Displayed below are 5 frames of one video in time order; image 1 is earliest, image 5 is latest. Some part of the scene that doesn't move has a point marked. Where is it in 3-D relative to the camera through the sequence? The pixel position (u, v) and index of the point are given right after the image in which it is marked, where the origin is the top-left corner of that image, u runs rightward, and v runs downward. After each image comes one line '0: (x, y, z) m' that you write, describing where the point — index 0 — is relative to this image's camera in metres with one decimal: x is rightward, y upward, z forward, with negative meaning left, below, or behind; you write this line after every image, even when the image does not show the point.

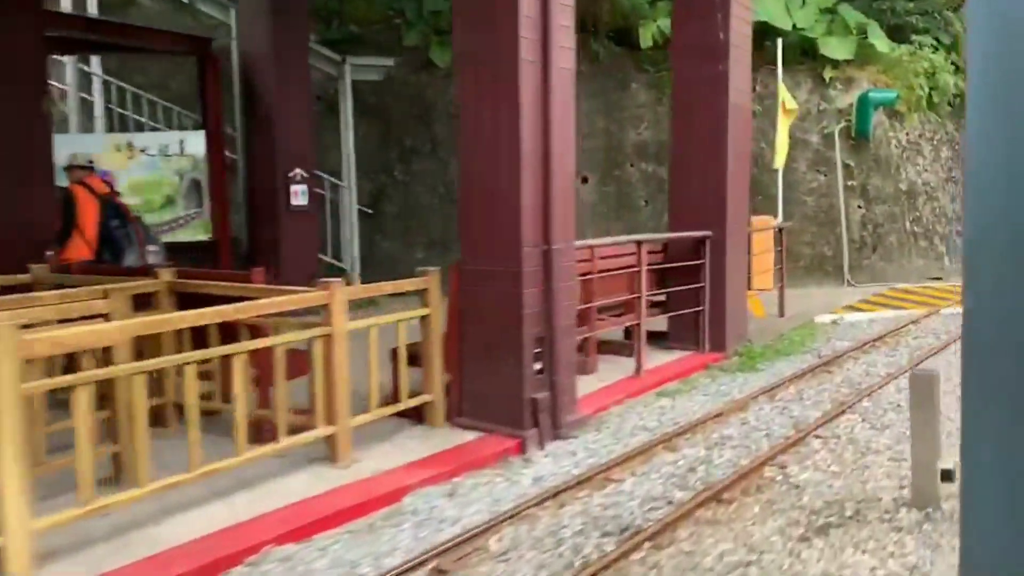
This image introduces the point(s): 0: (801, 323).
0: (+3.3, -0.4, +10.1) m
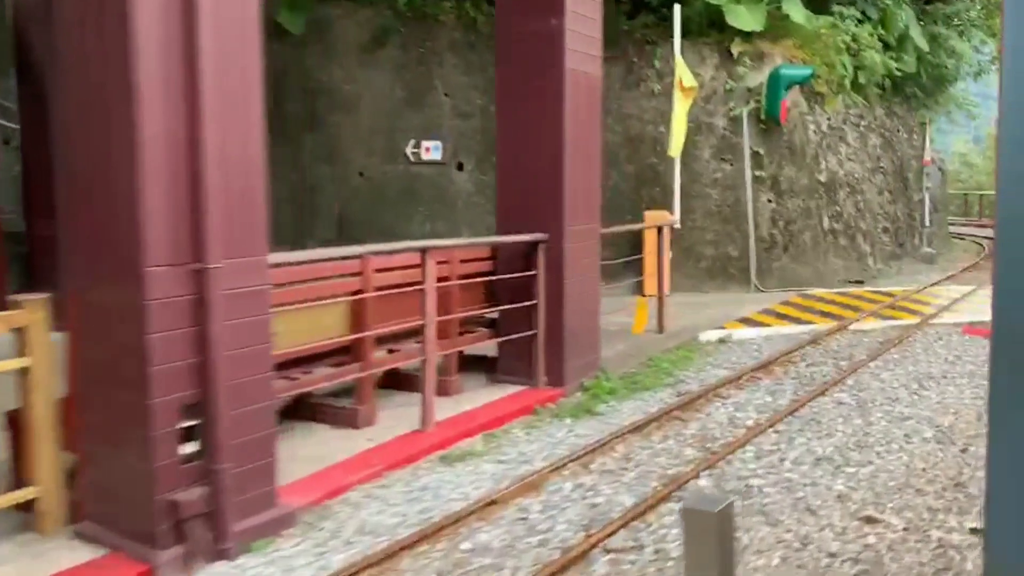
0: (+1.6, -0.6, +8.3) m
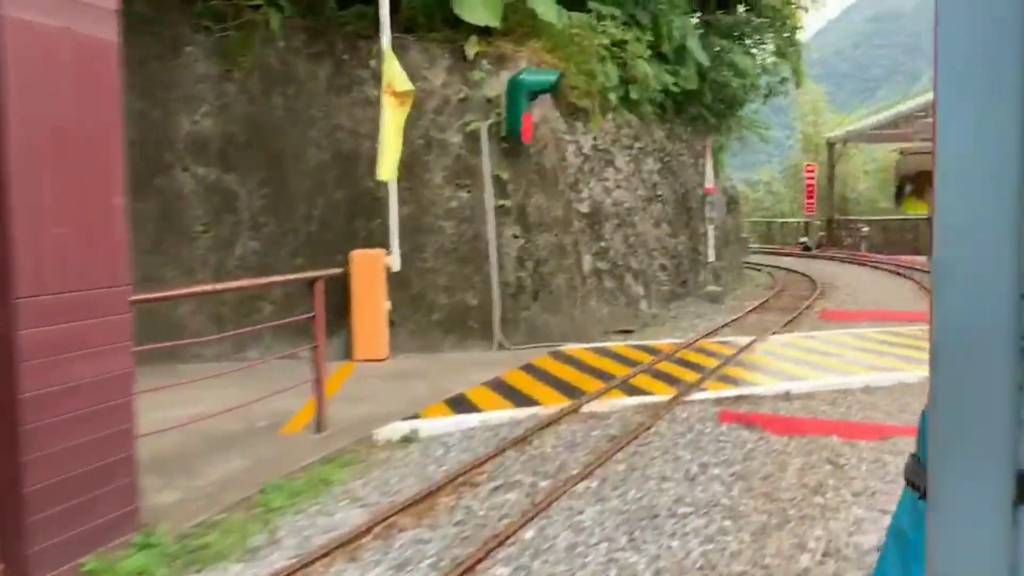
0: (-1.2, -1.1, +5.7) m
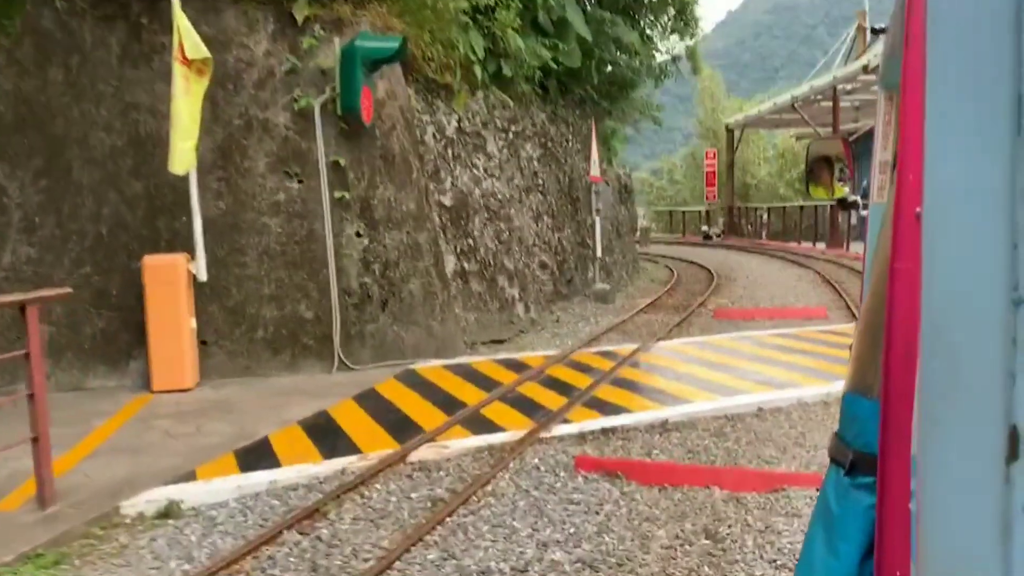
0: (-2.3, -1.2, +4.1) m
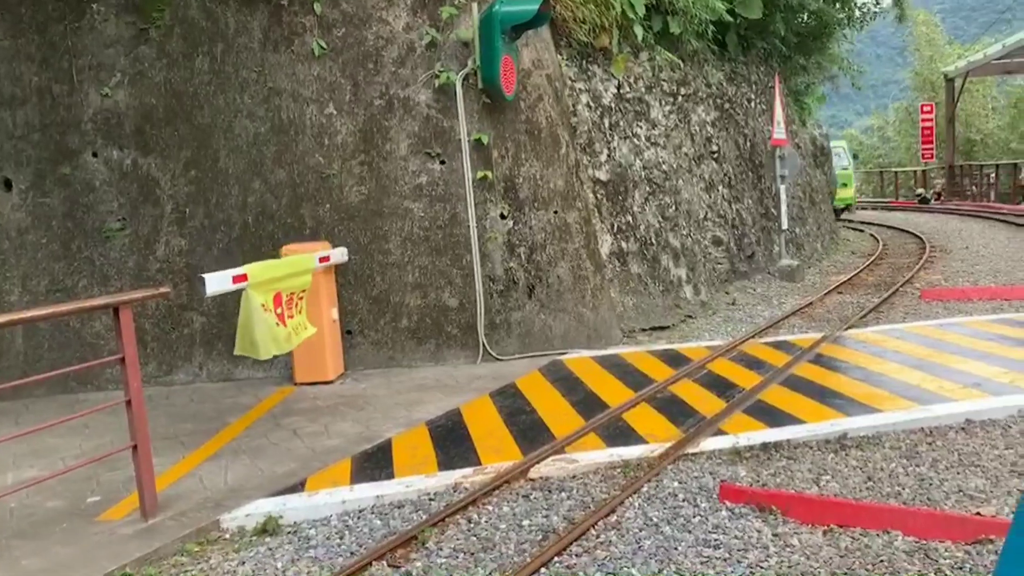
0: (-1.8, -1.3, +3.9) m
